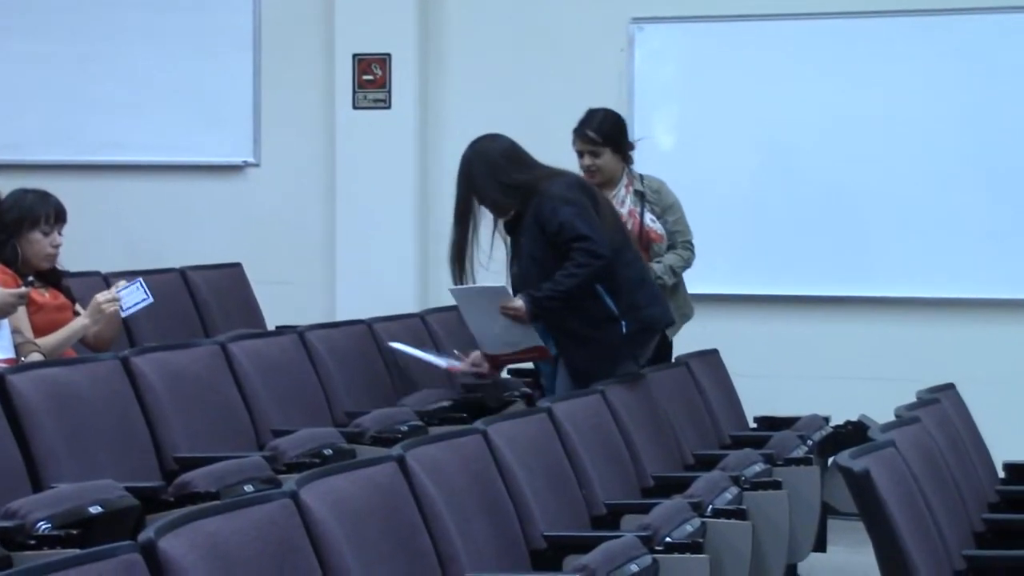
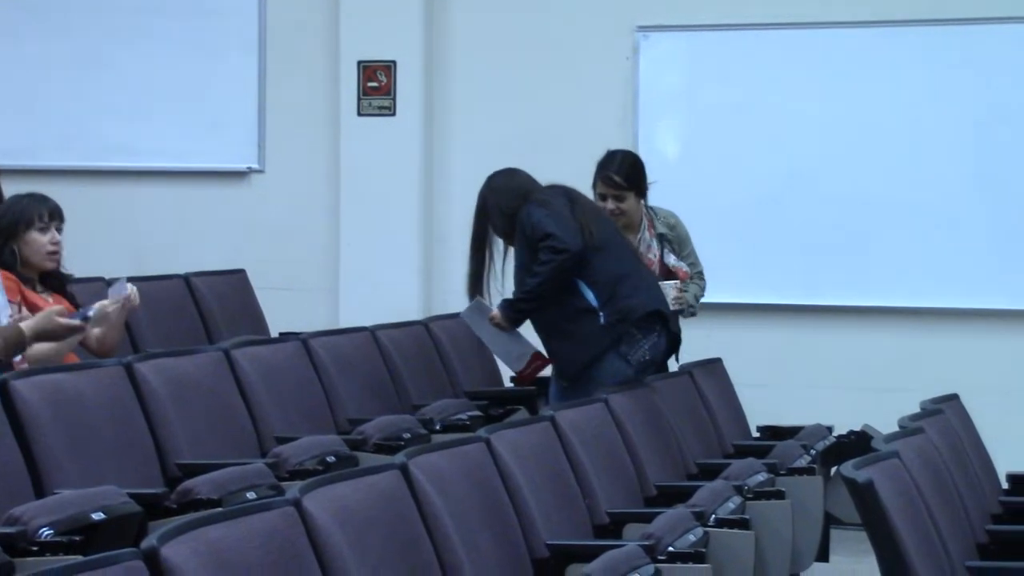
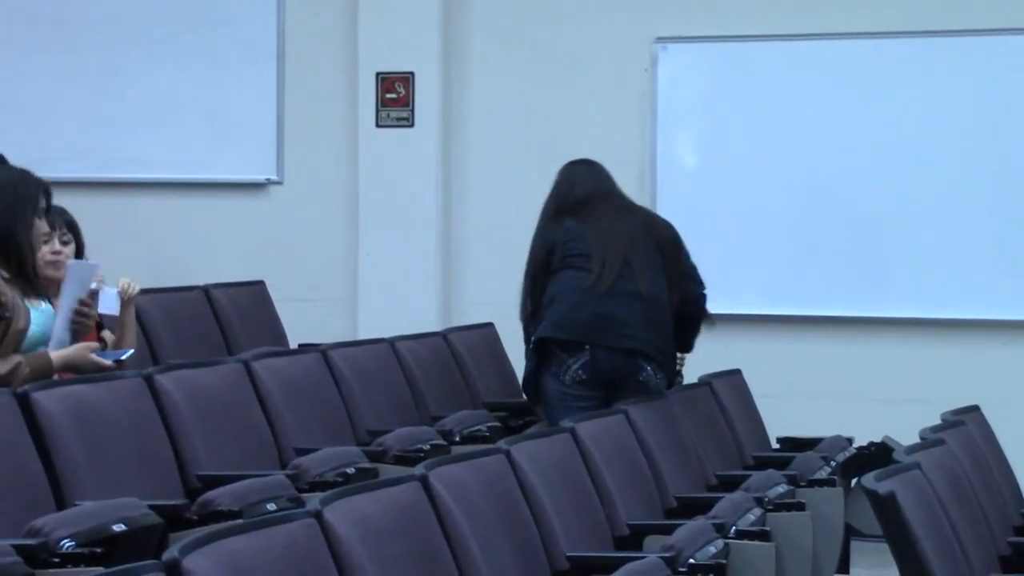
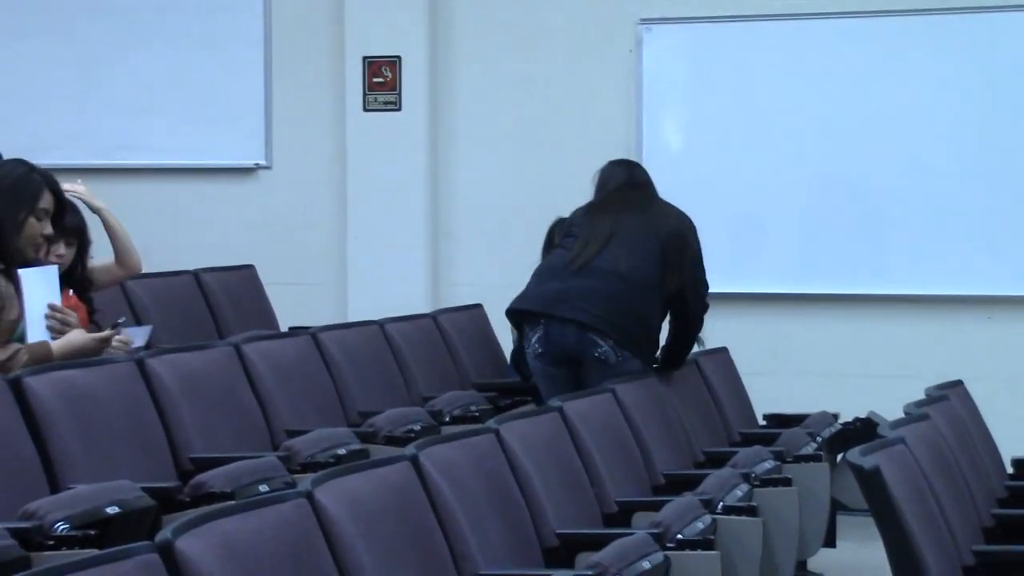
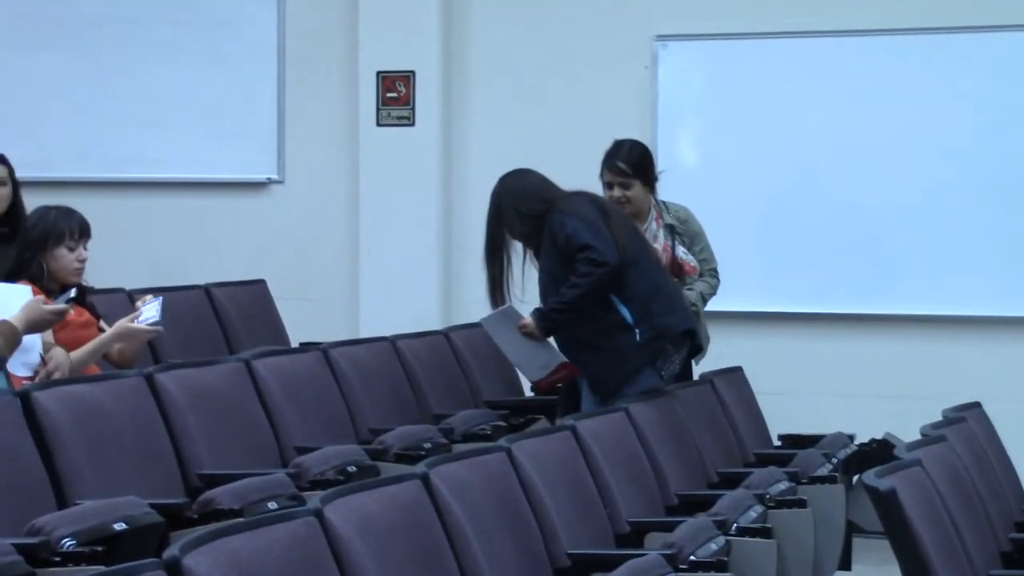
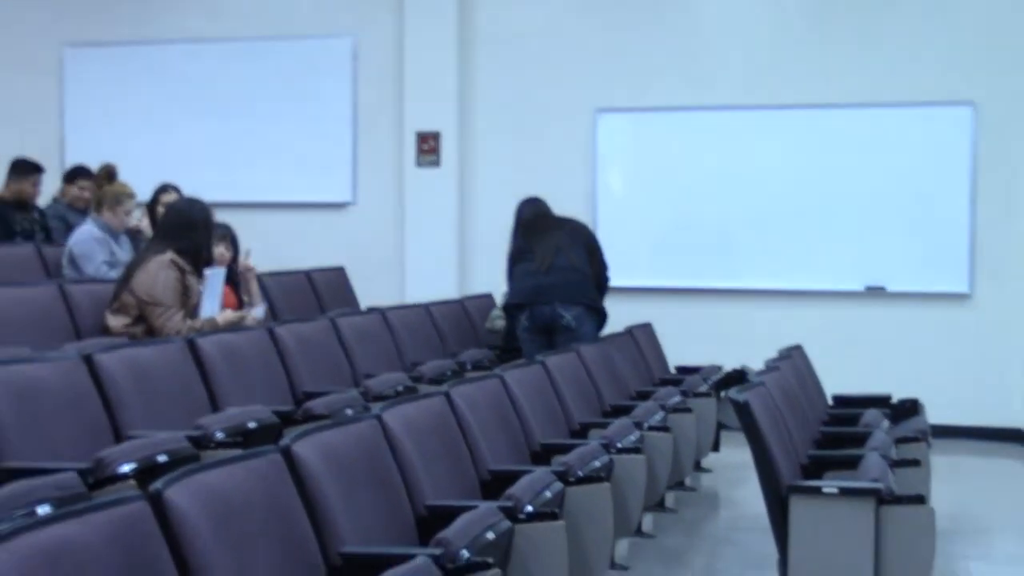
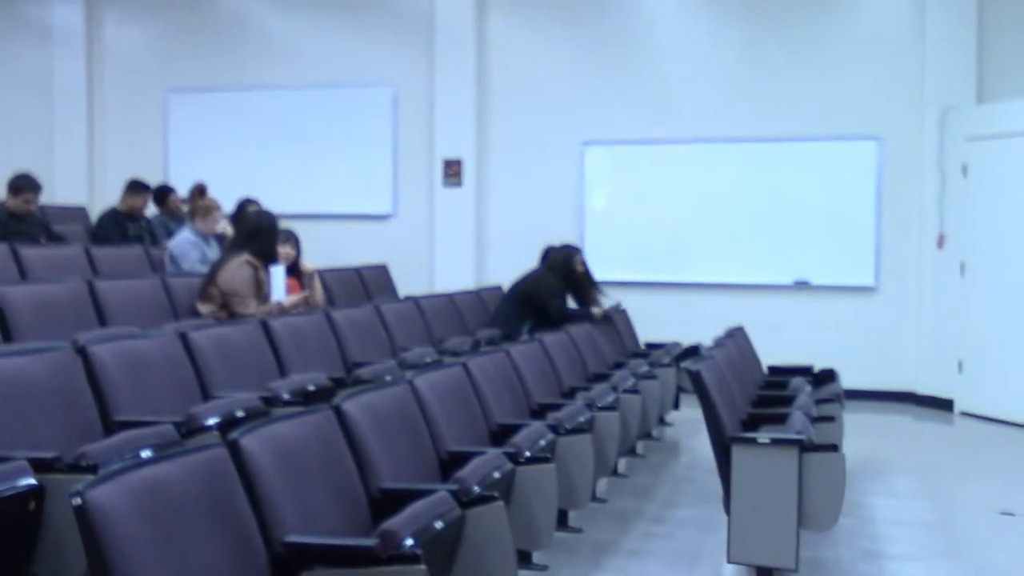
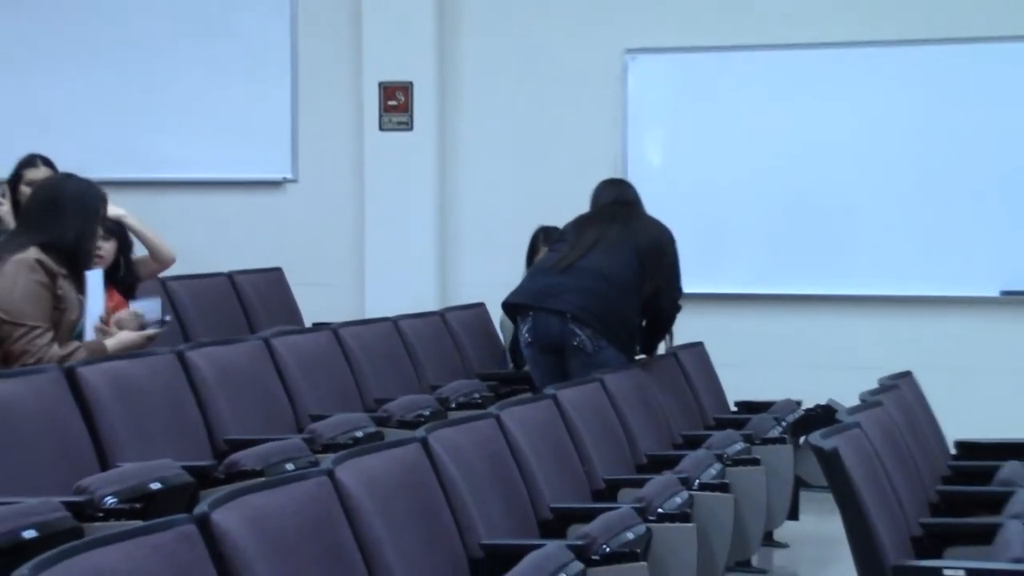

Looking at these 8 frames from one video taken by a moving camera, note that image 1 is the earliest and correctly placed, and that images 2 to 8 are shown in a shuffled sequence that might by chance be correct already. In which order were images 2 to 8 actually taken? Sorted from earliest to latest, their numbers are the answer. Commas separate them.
5, 2, 3, 4, 8, 6, 7
